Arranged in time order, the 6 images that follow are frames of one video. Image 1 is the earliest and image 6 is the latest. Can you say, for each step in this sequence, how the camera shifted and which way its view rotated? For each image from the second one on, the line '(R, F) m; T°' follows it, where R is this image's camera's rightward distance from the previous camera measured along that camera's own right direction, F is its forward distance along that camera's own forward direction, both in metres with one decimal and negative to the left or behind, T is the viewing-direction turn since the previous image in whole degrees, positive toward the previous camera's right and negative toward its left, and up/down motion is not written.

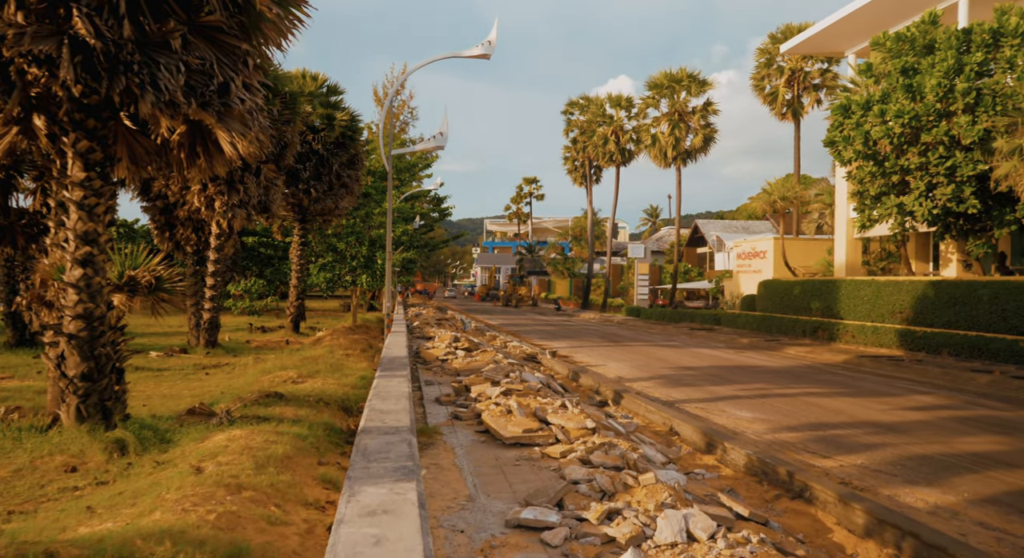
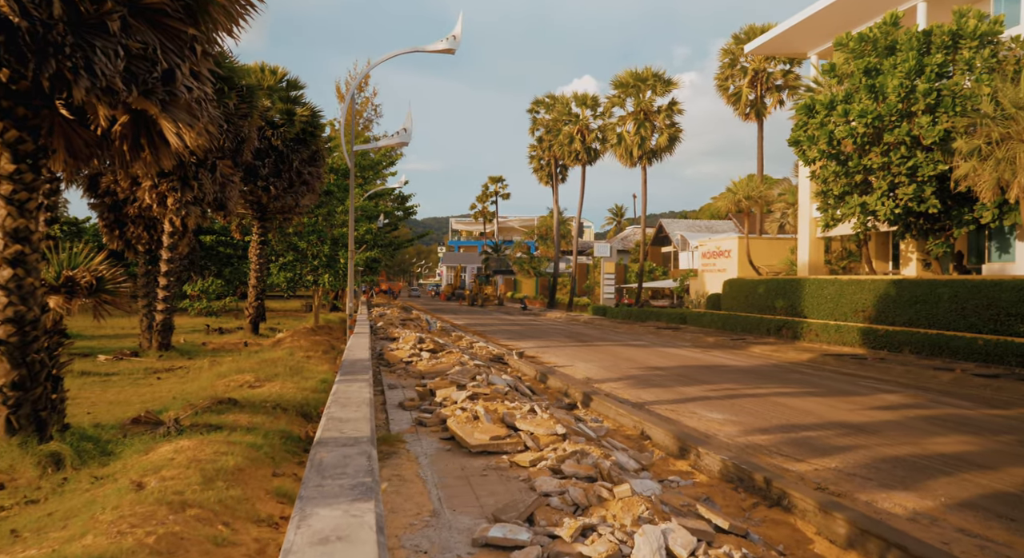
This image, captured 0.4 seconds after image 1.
(0.0, +0.3) m; +2°
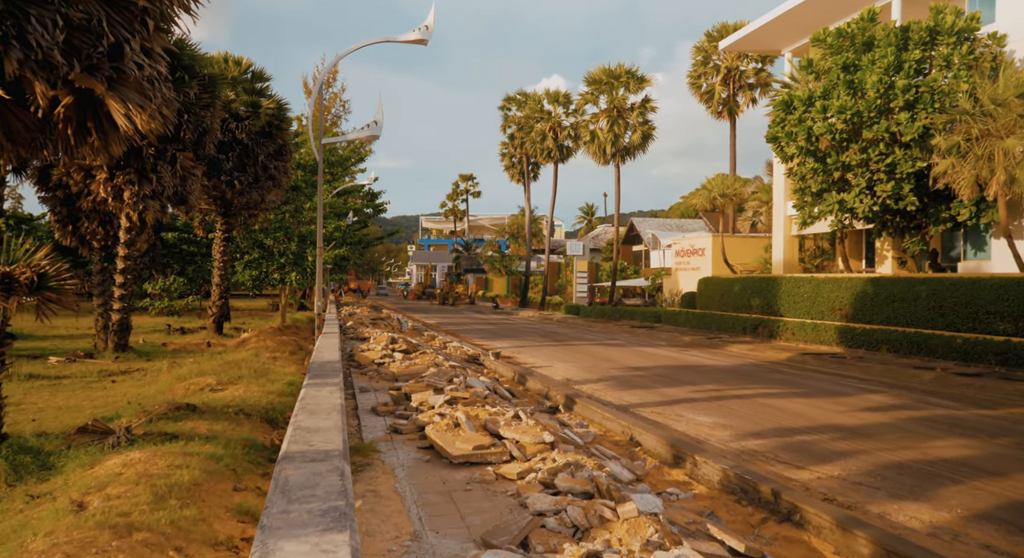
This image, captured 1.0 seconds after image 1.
(-0.1, +0.6) m; +2°
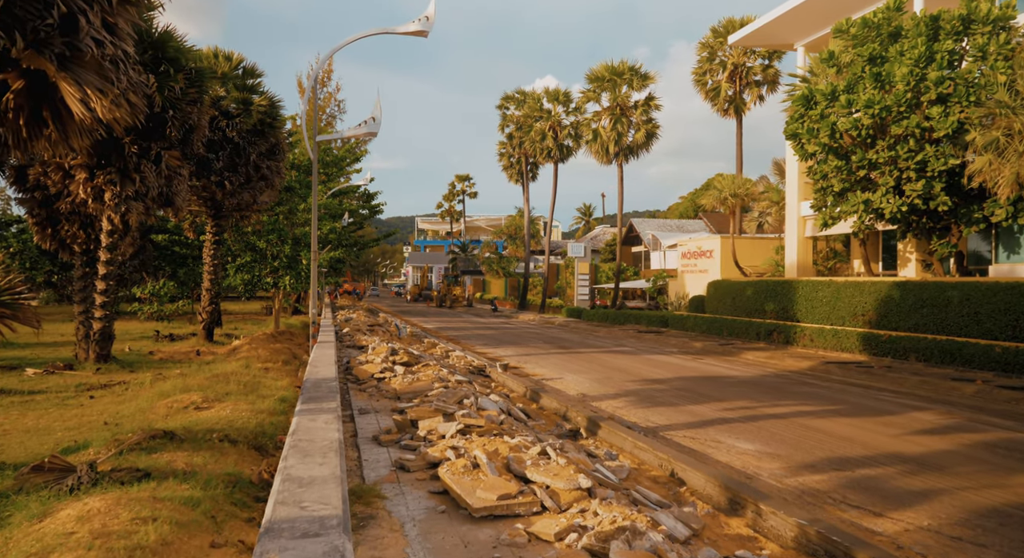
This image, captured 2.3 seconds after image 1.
(-0.3, +1.2) m; 0°
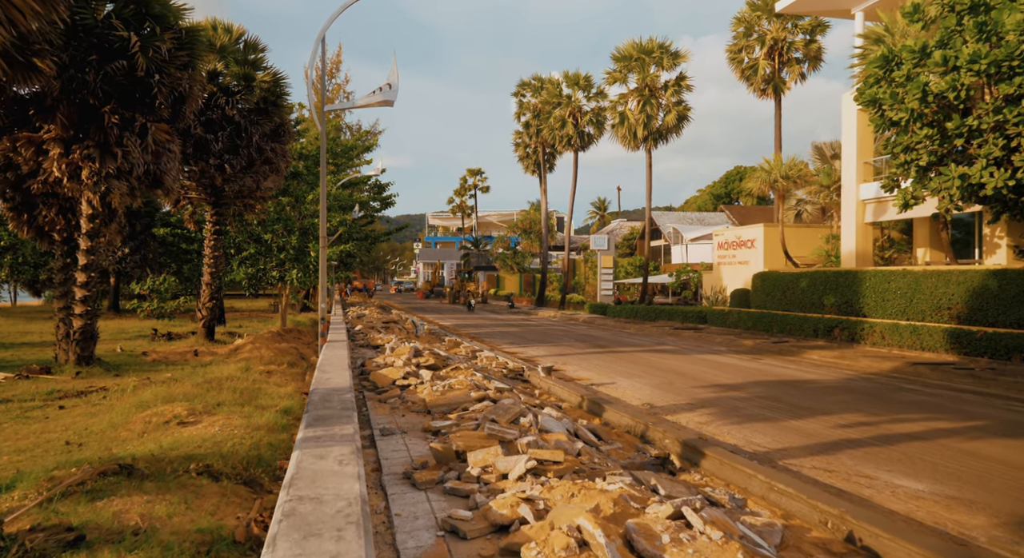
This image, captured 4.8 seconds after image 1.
(-0.6, +2.5) m; -1°
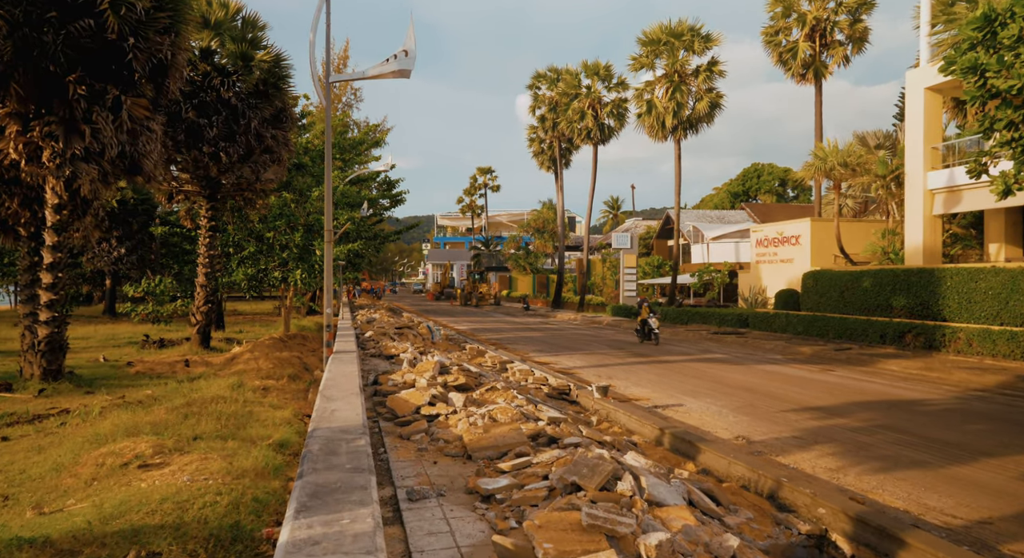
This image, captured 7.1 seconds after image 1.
(-0.6, +2.6) m; -1°
